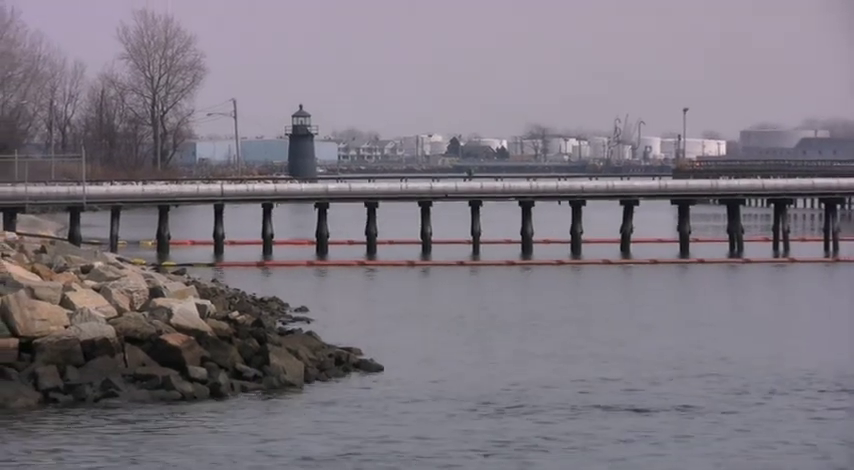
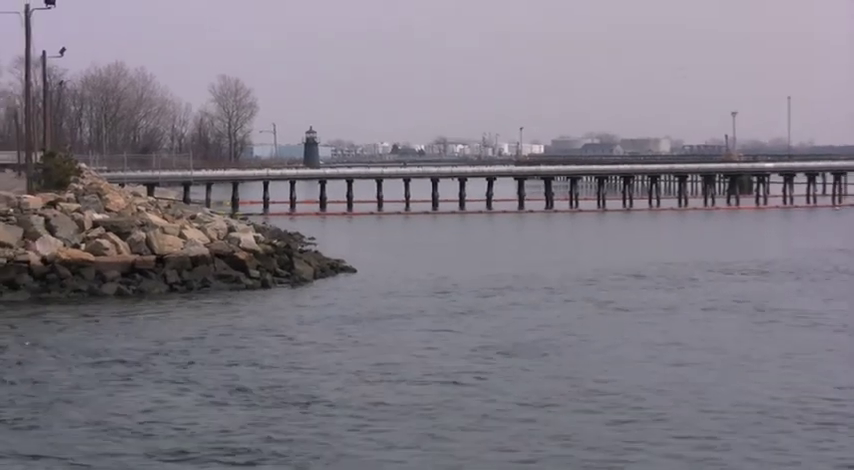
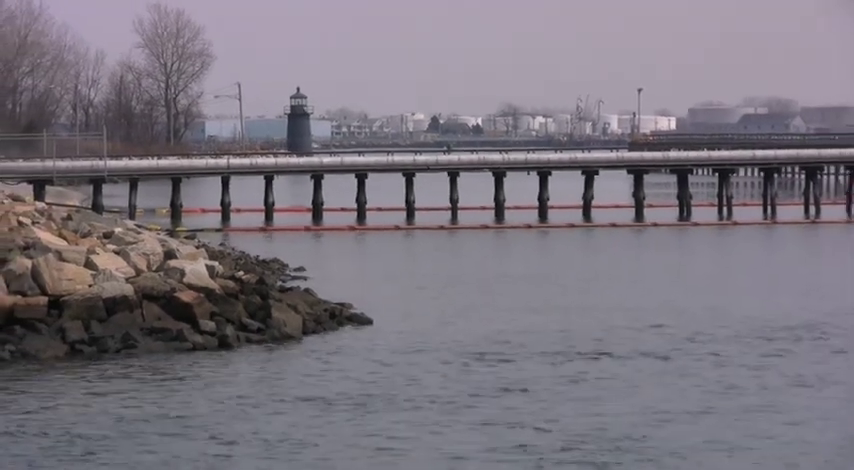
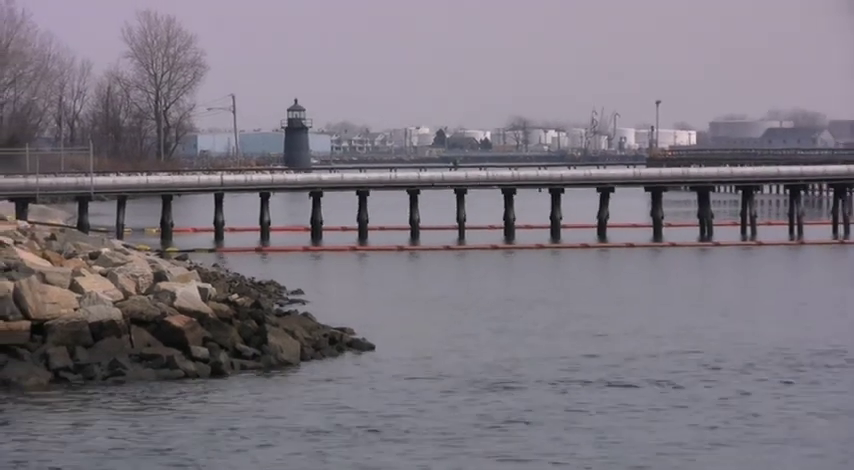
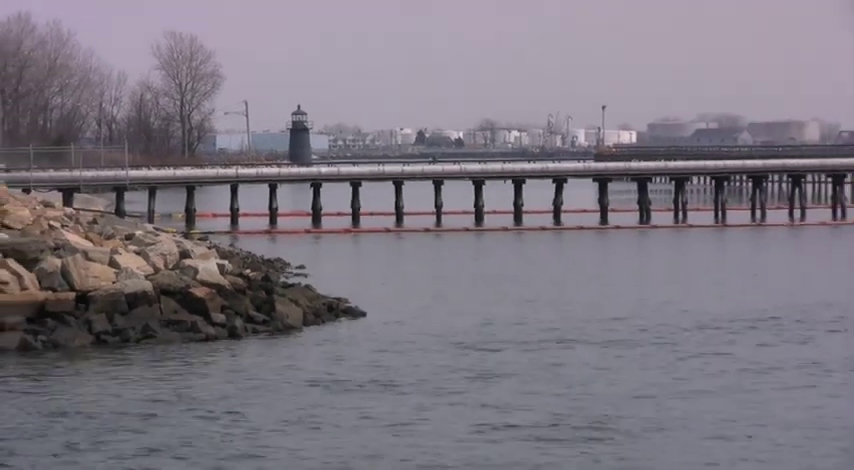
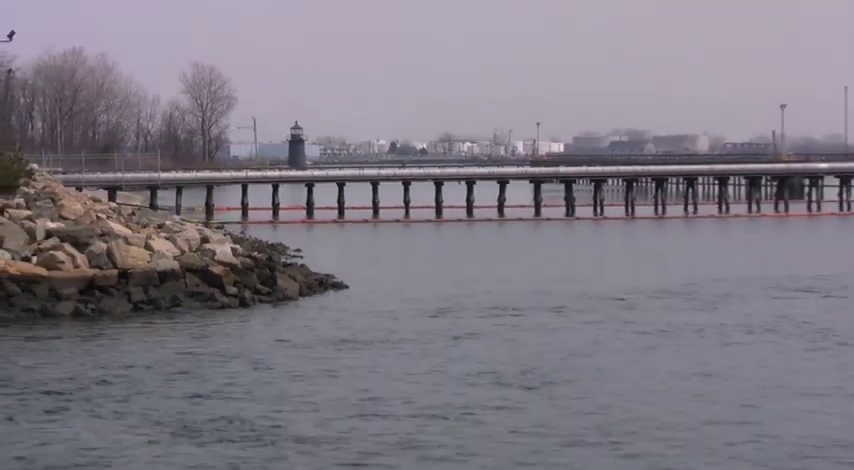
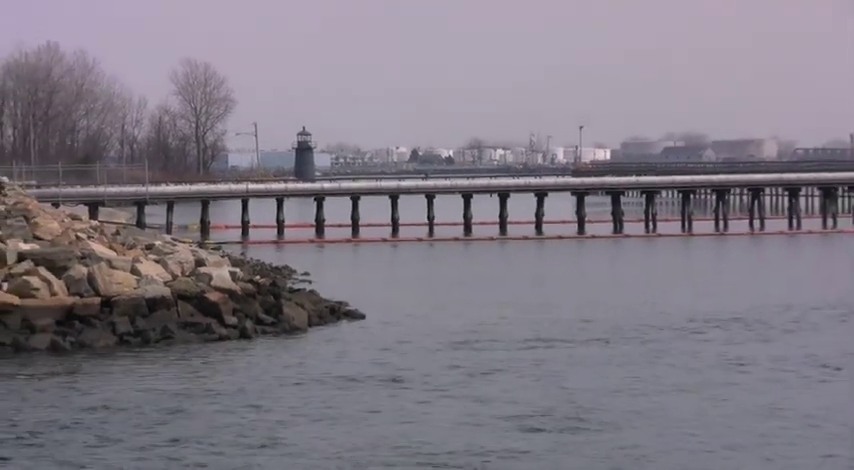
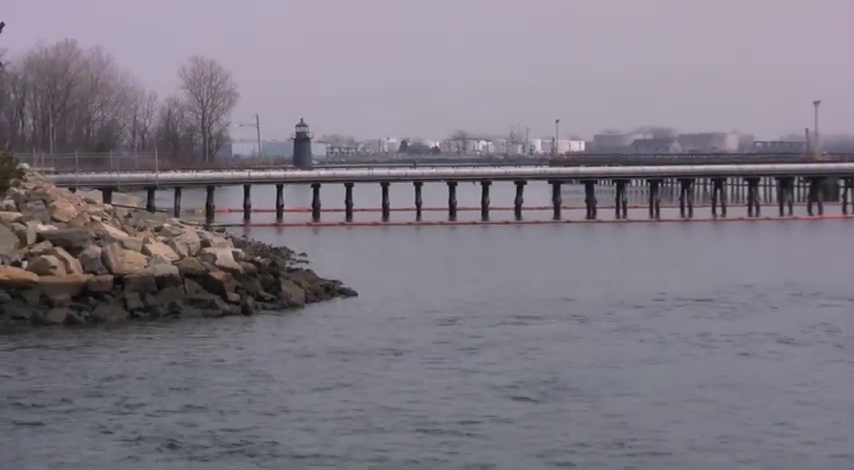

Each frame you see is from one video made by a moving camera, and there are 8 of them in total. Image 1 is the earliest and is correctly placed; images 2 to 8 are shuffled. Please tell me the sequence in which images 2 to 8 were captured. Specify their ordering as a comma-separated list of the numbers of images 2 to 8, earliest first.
4, 3, 5, 7, 8, 6, 2
